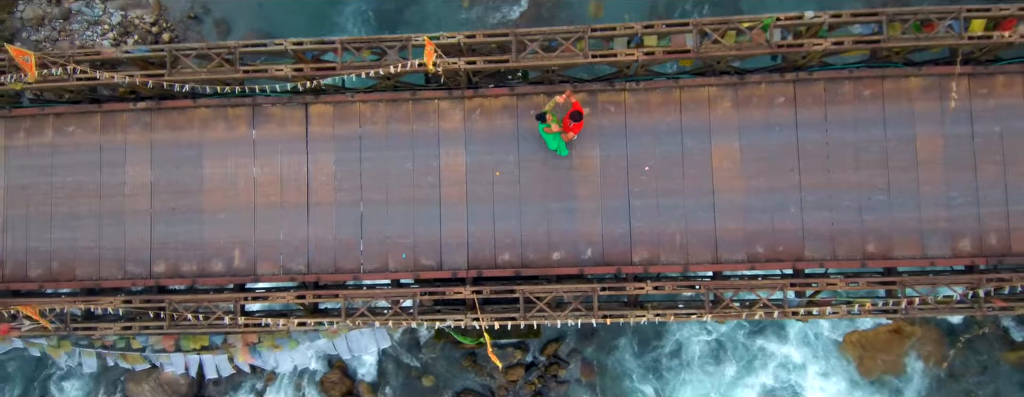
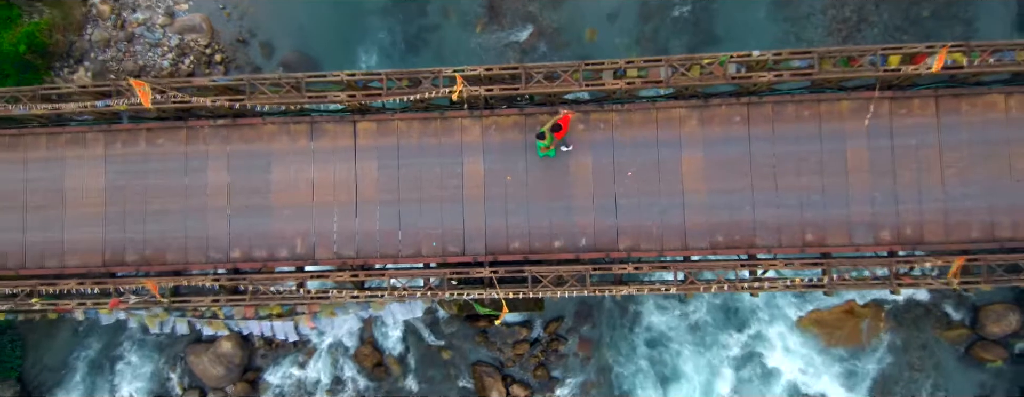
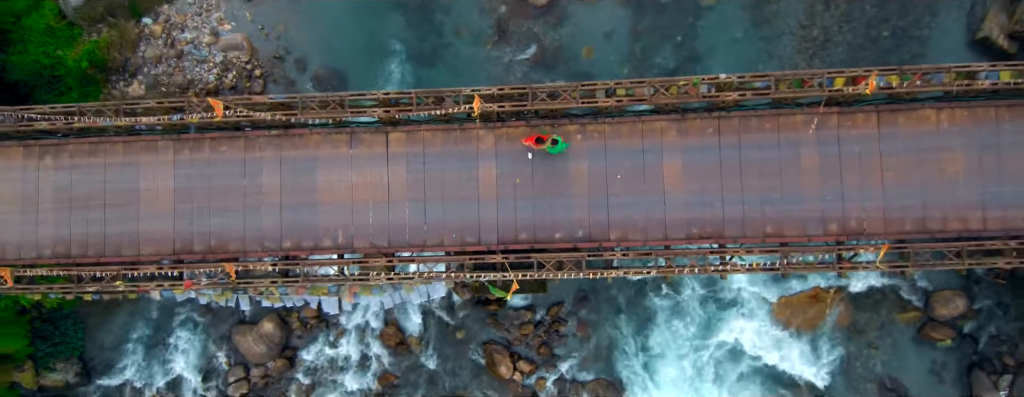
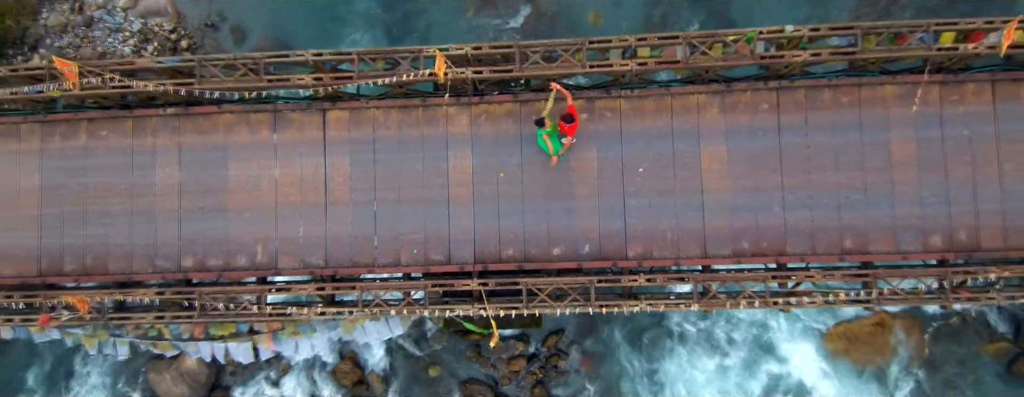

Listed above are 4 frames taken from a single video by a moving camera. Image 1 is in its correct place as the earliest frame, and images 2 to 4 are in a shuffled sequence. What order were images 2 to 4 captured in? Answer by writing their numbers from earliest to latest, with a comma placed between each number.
4, 2, 3
